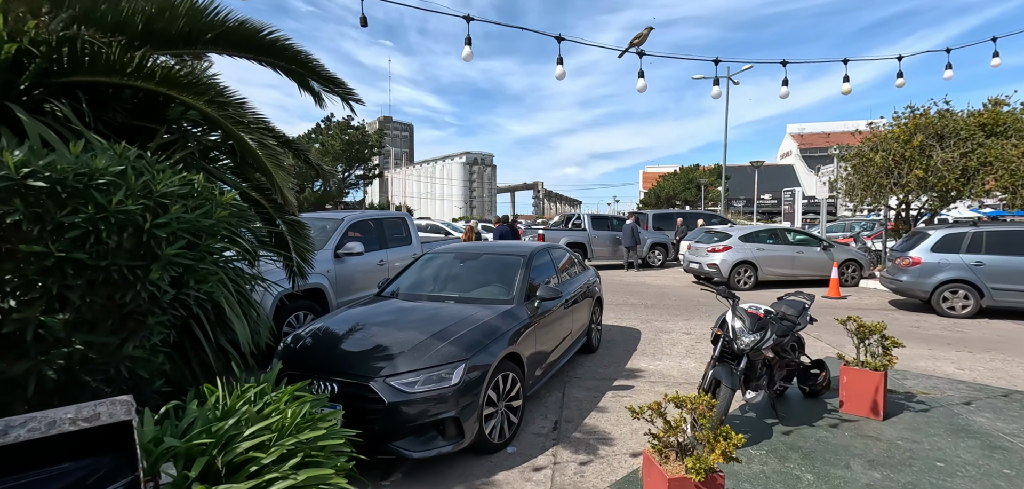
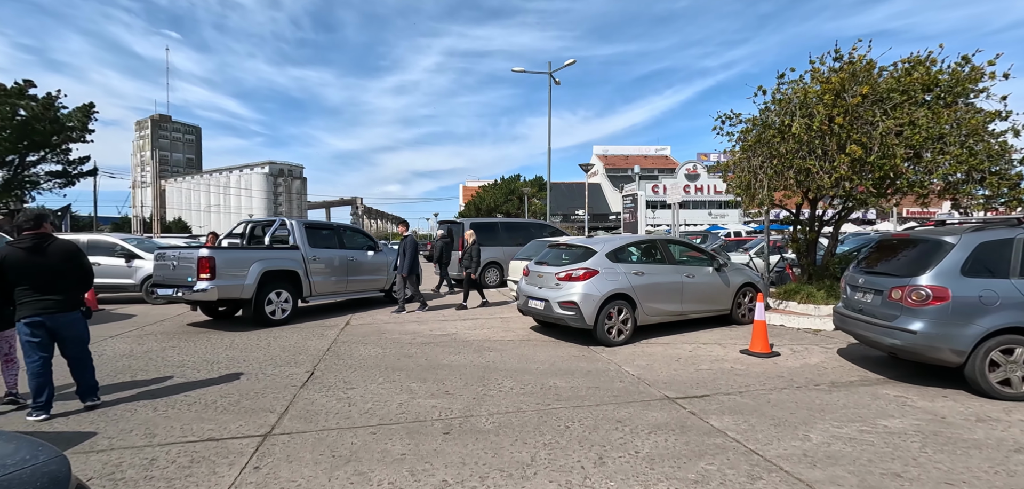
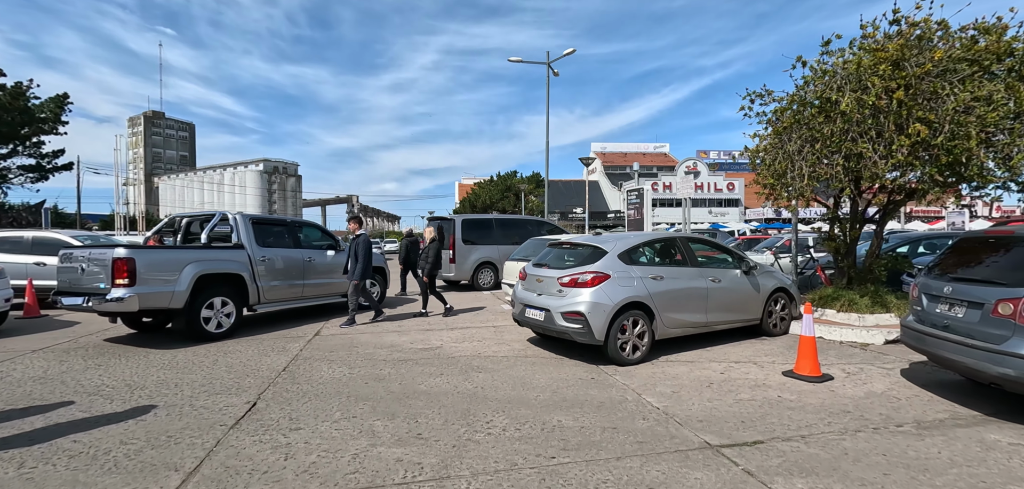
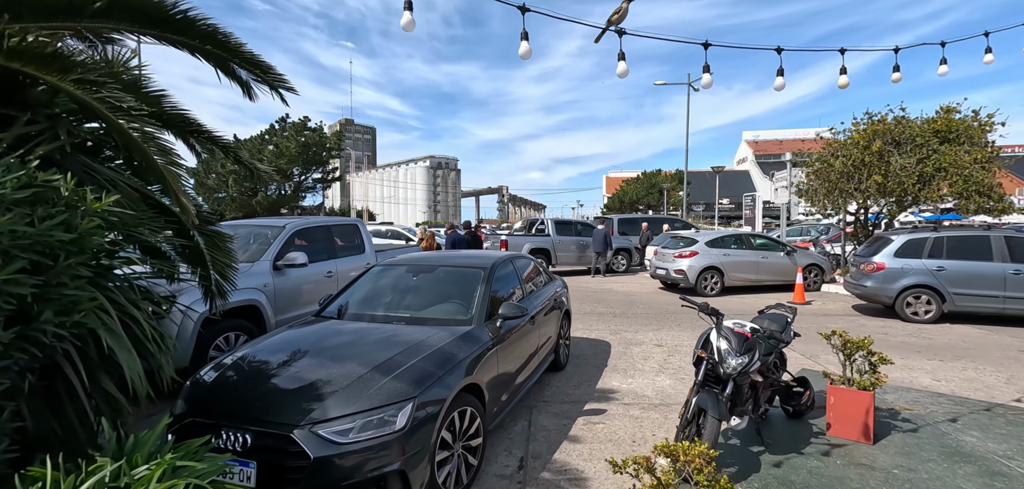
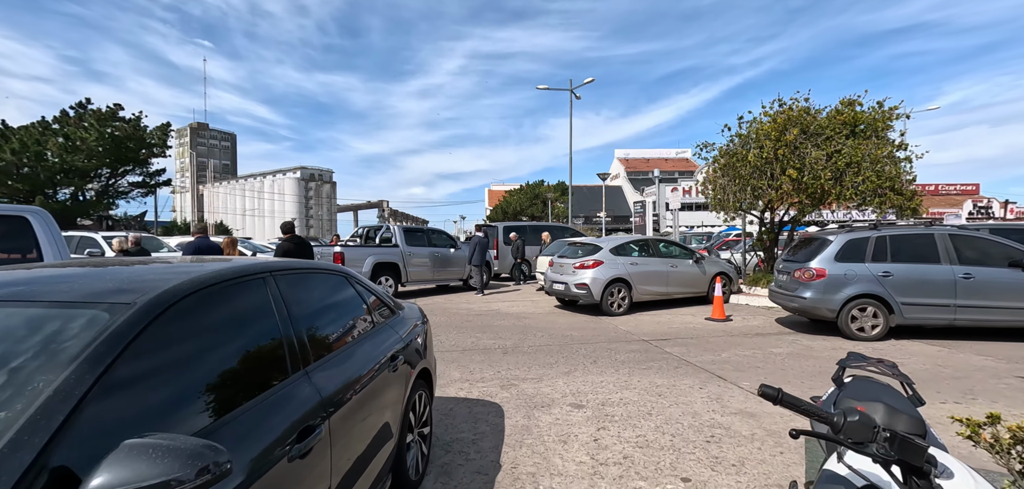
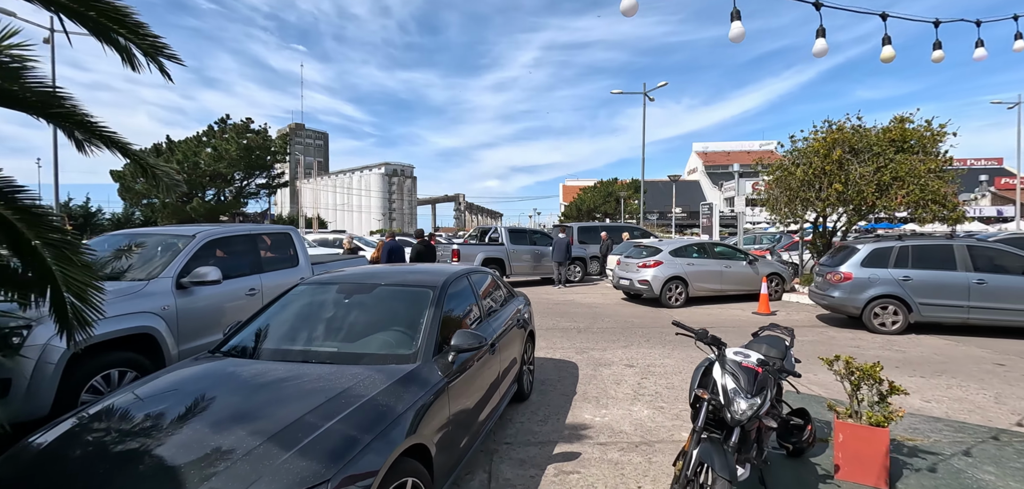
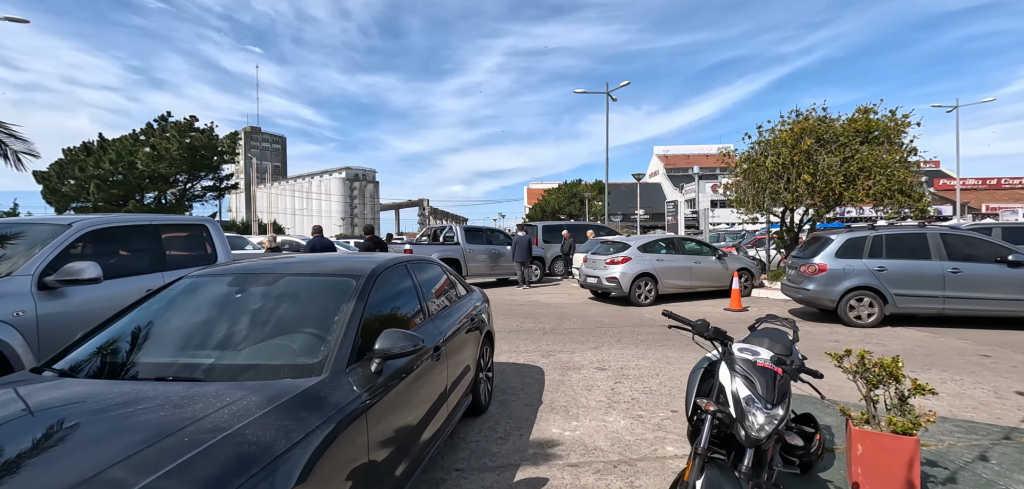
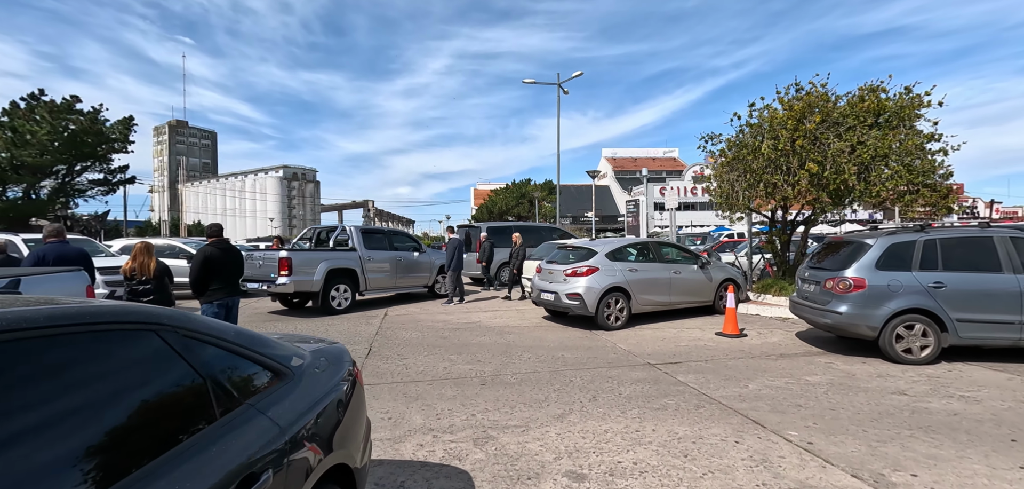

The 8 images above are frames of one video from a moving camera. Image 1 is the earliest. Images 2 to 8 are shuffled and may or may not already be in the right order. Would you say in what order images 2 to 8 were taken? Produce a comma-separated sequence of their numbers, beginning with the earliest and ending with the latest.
4, 6, 7, 5, 8, 2, 3
